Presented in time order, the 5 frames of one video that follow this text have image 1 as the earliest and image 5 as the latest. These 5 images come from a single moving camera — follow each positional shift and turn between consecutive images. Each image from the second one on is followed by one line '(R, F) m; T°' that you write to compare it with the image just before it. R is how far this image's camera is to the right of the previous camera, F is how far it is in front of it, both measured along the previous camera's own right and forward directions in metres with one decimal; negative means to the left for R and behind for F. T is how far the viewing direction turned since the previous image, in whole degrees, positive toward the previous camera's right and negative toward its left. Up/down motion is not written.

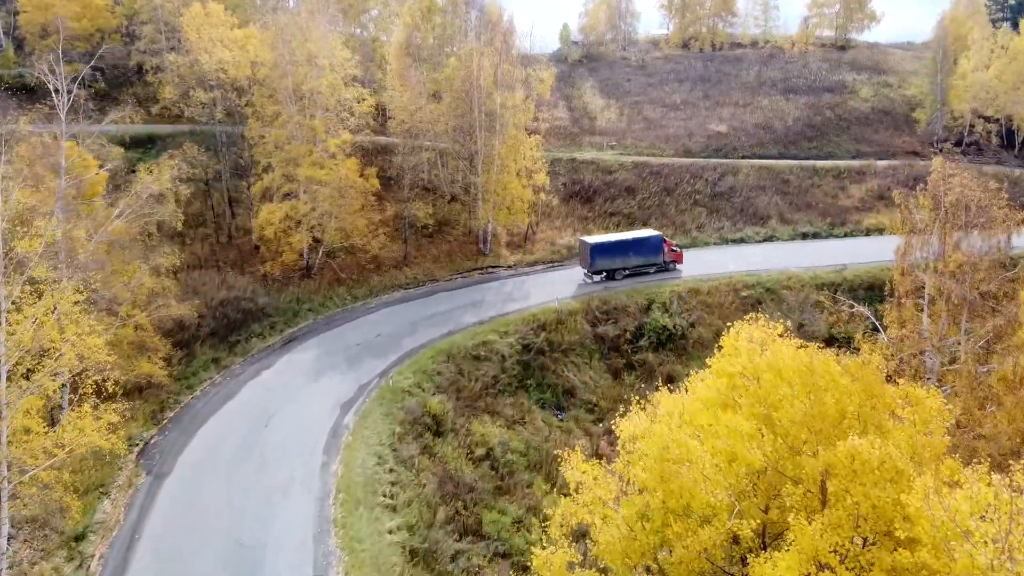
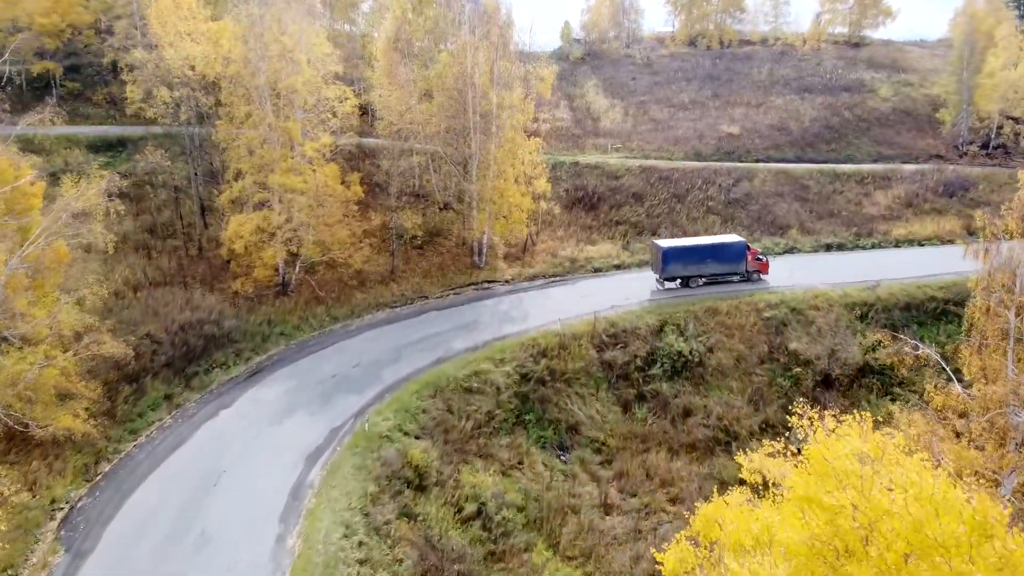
(+0.1, +2.8) m; 0°
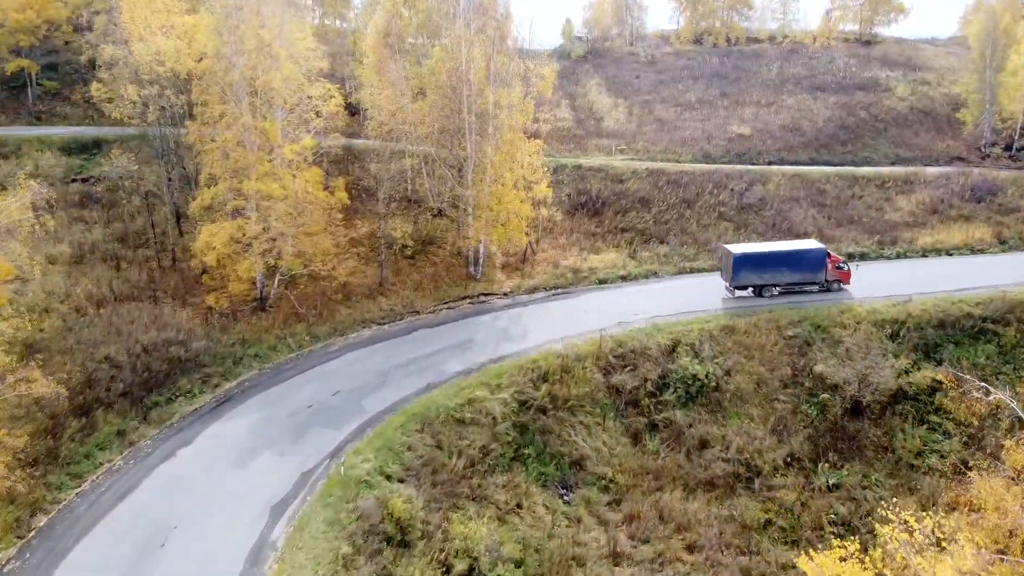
(+0.1, +2.1) m; 0°
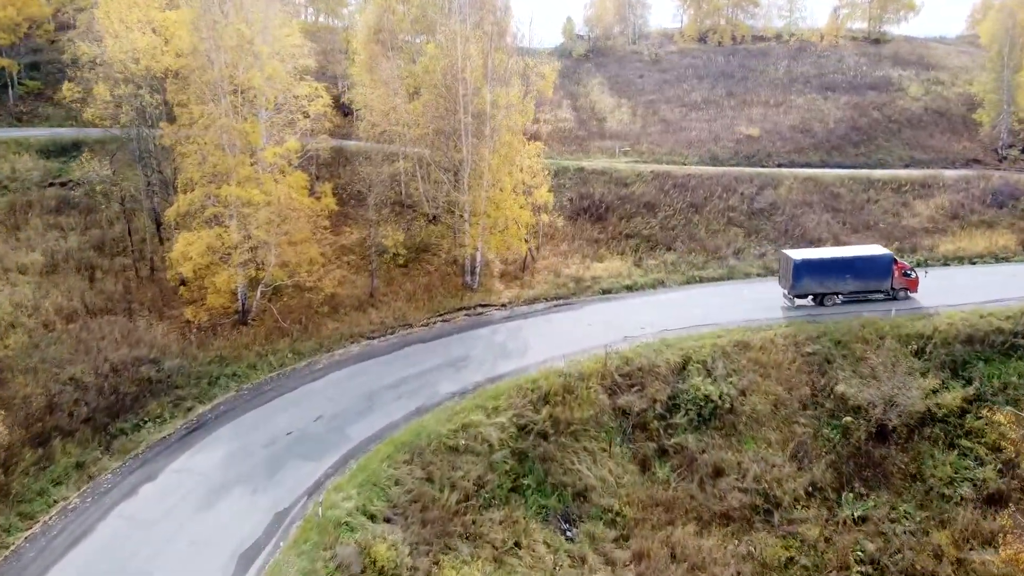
(0.0, +1.5) m; 0°
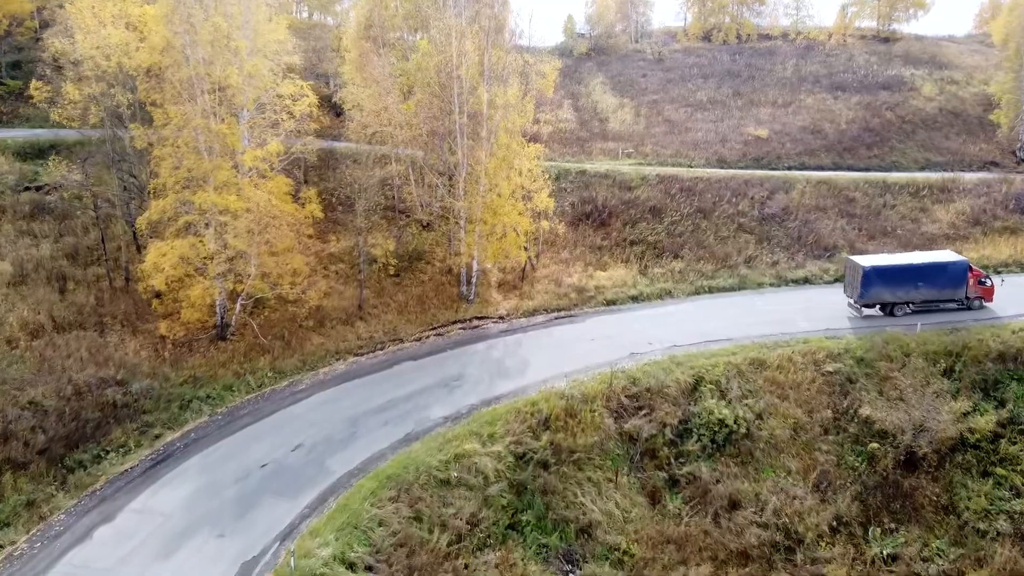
(0.0, +1.5) m; 0°
